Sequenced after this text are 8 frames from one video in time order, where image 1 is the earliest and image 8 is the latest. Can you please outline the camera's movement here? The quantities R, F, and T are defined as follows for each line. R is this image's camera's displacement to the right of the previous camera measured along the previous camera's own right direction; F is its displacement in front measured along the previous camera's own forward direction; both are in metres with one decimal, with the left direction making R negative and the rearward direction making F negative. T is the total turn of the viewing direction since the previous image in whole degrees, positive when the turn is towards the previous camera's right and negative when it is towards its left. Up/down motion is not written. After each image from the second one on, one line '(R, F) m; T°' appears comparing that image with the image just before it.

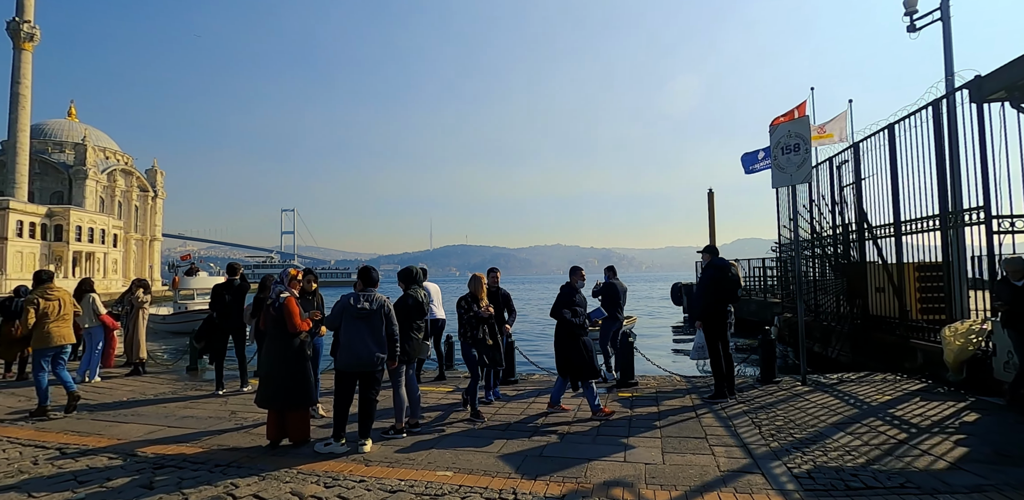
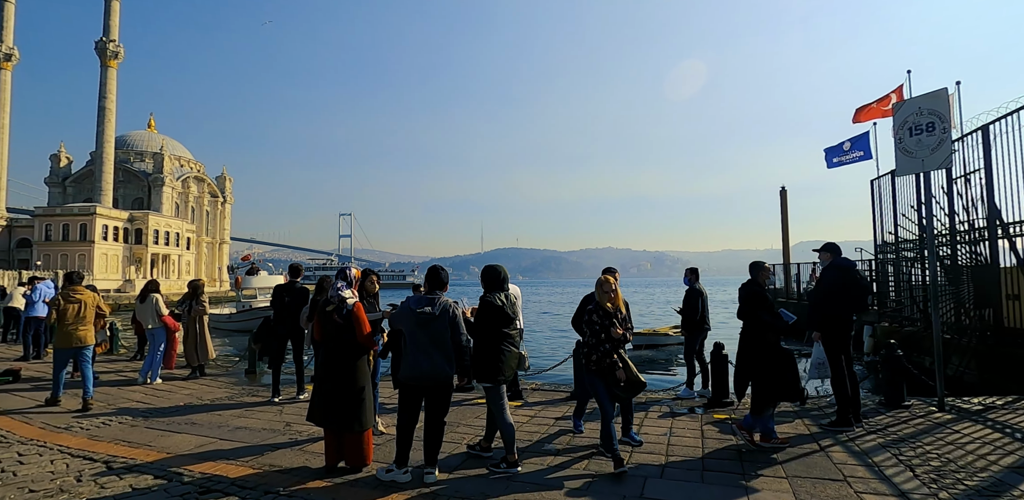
(-0.3, +0.7) m; -6°
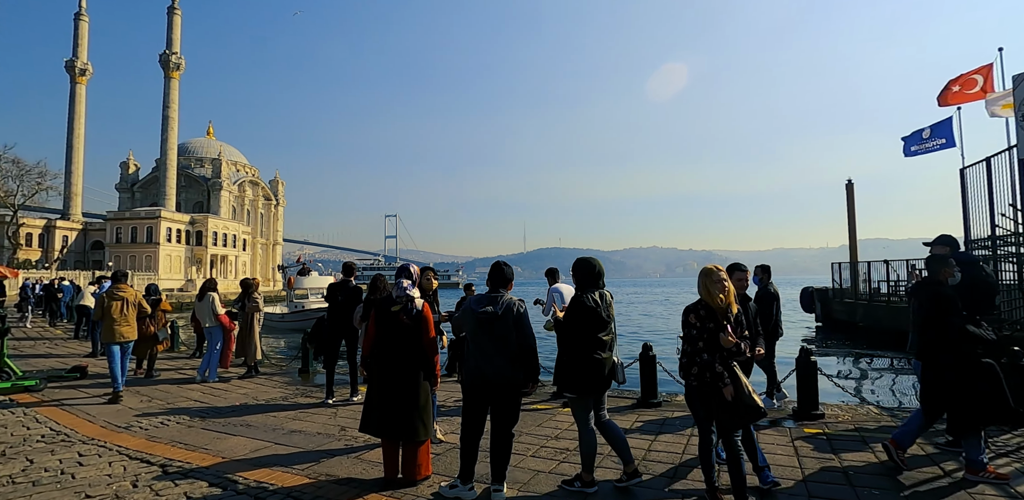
(-0.2, +0.4) m; -5°
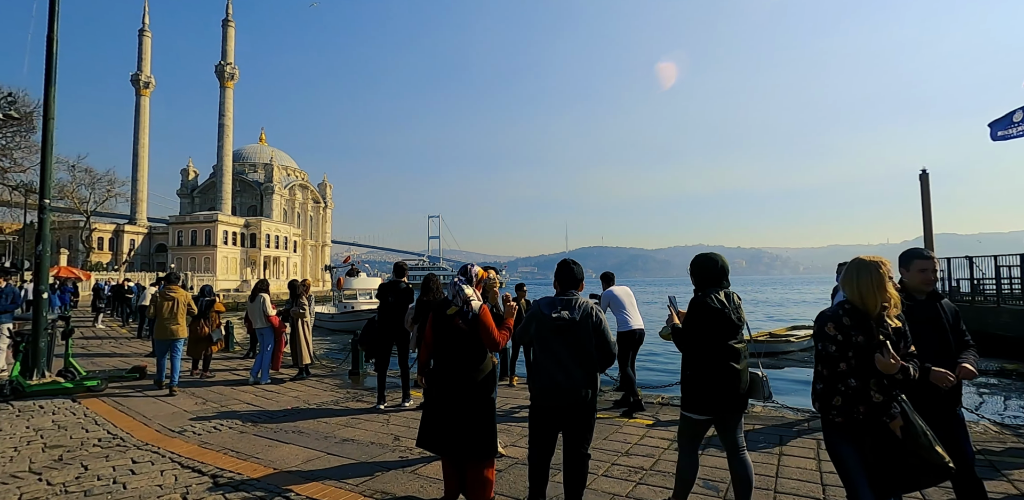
(-0.2, +0.4) m; -5°
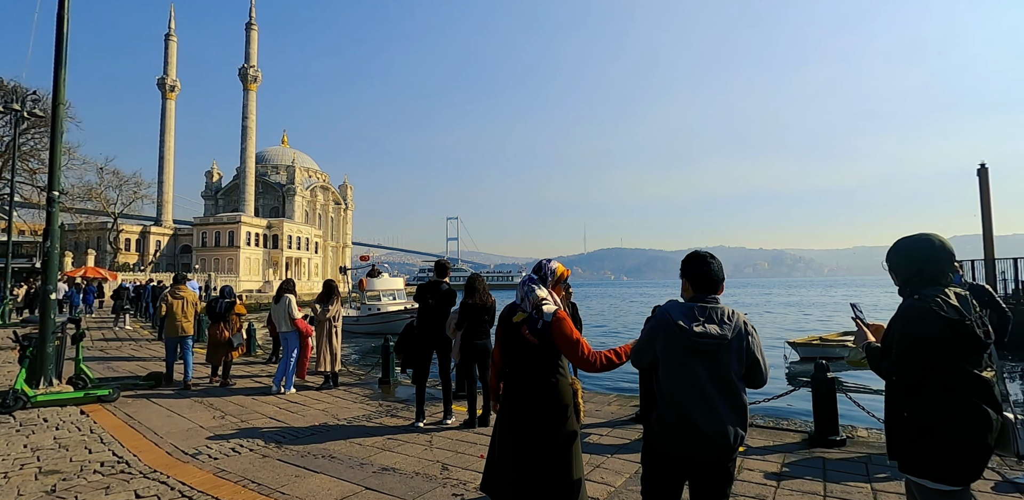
(-0.5, +0.9) m; -2°
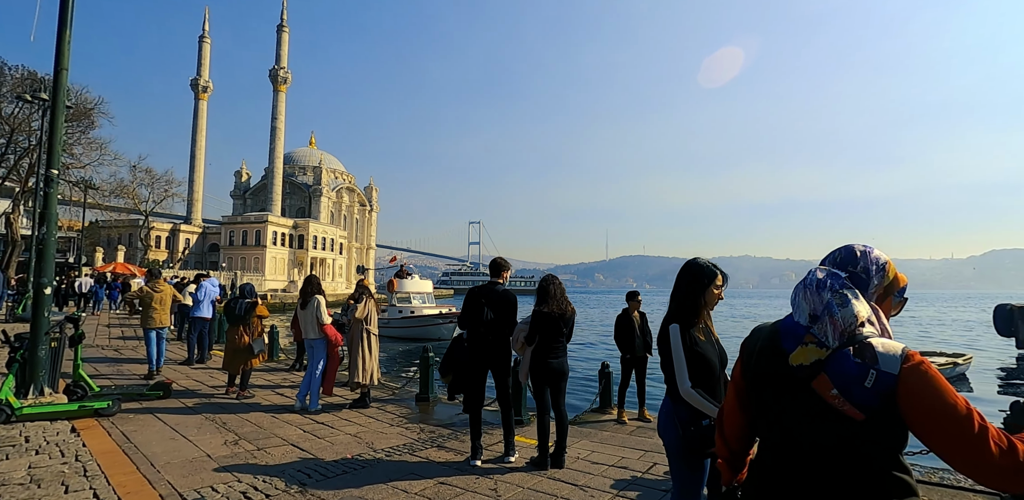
(-0.6, +1.2) m; -2°
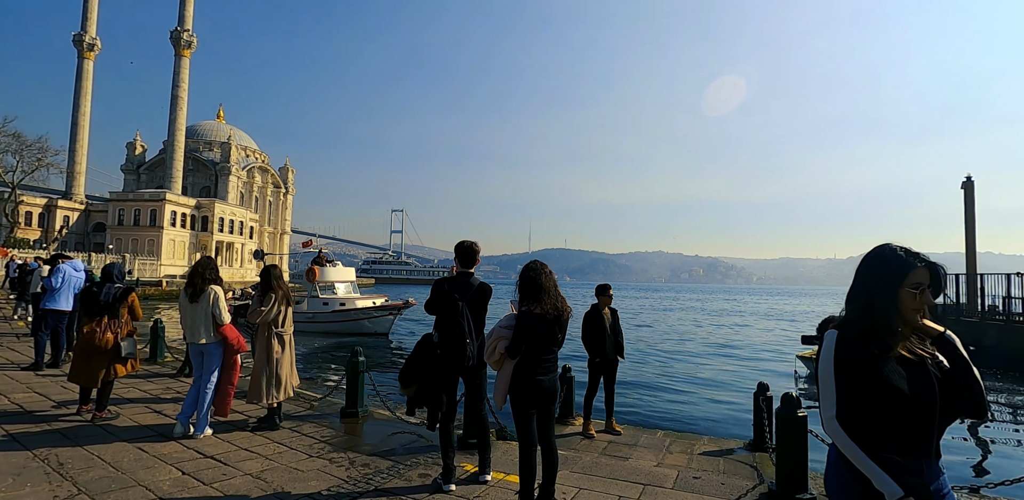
(-0.4, +1.3) m; +8°
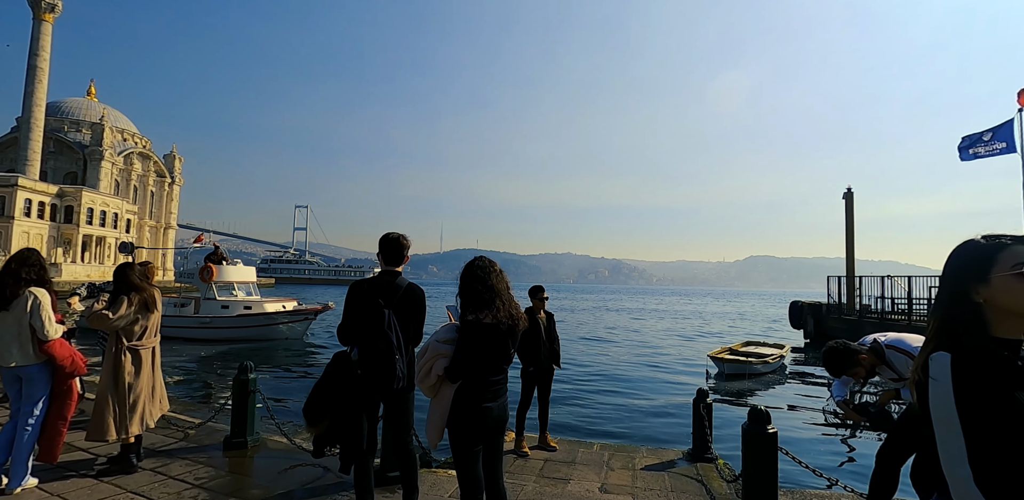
(-0.2, +0.8) m; +10°
